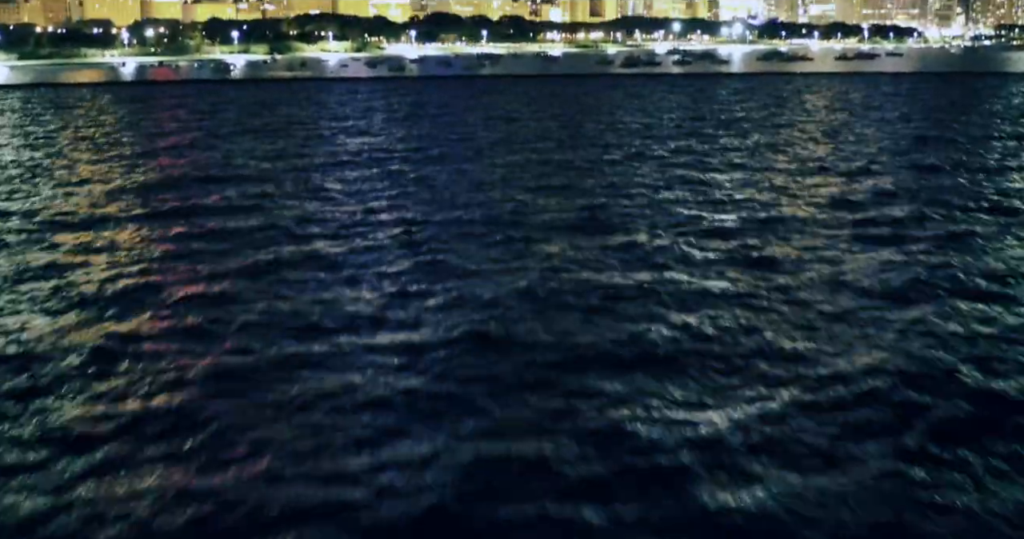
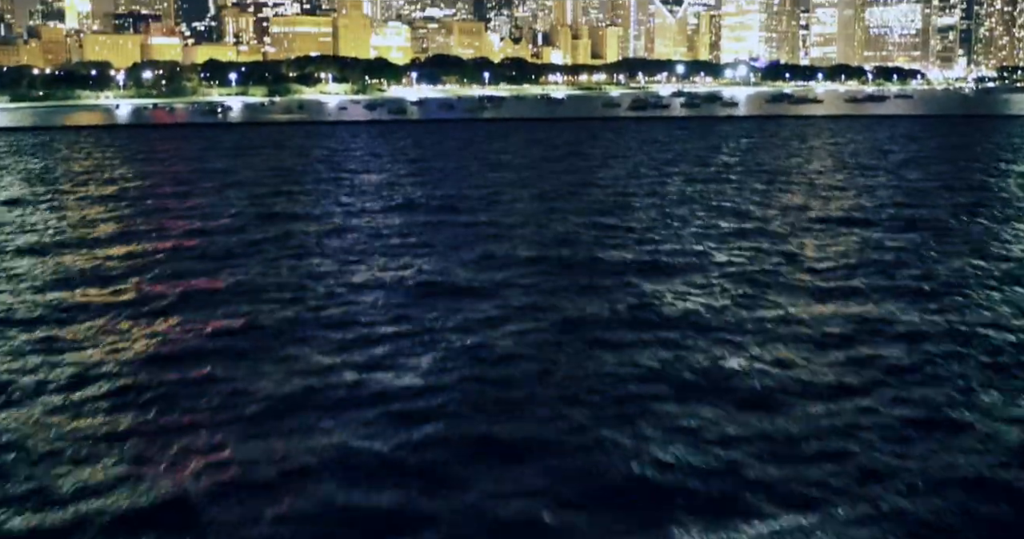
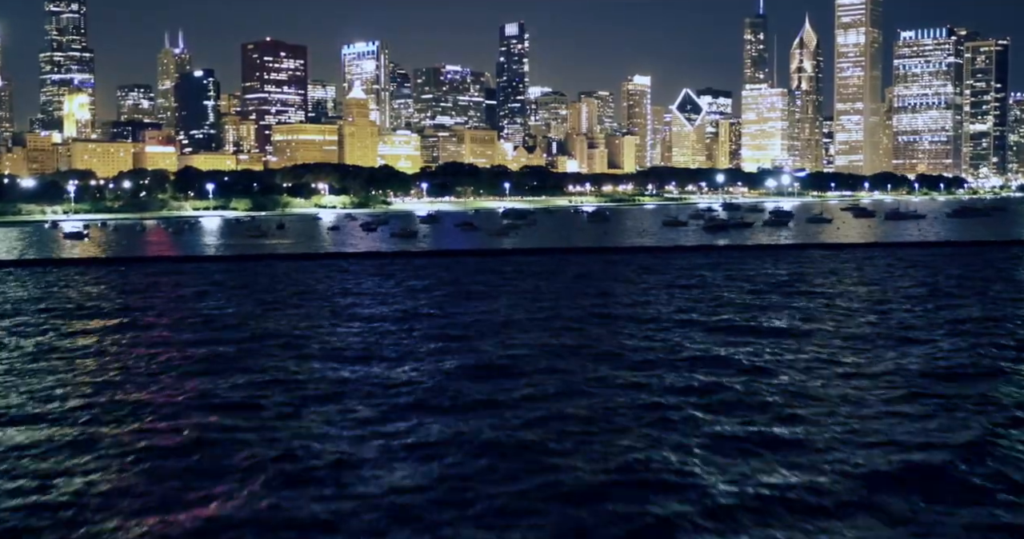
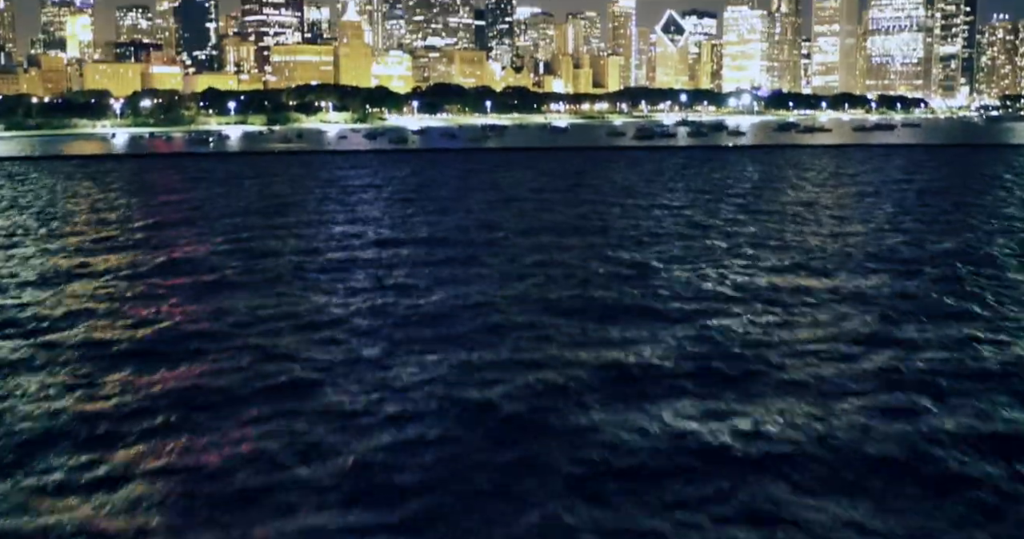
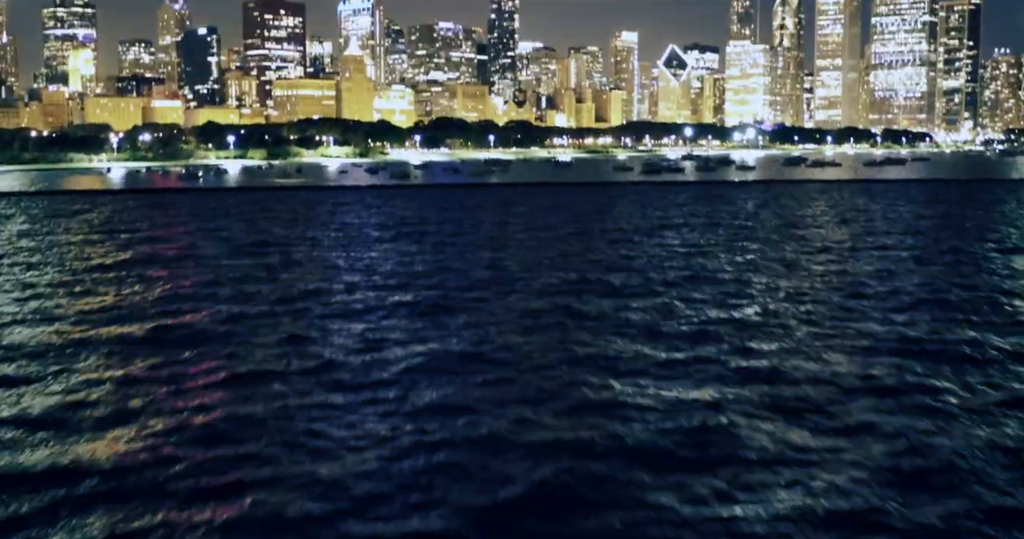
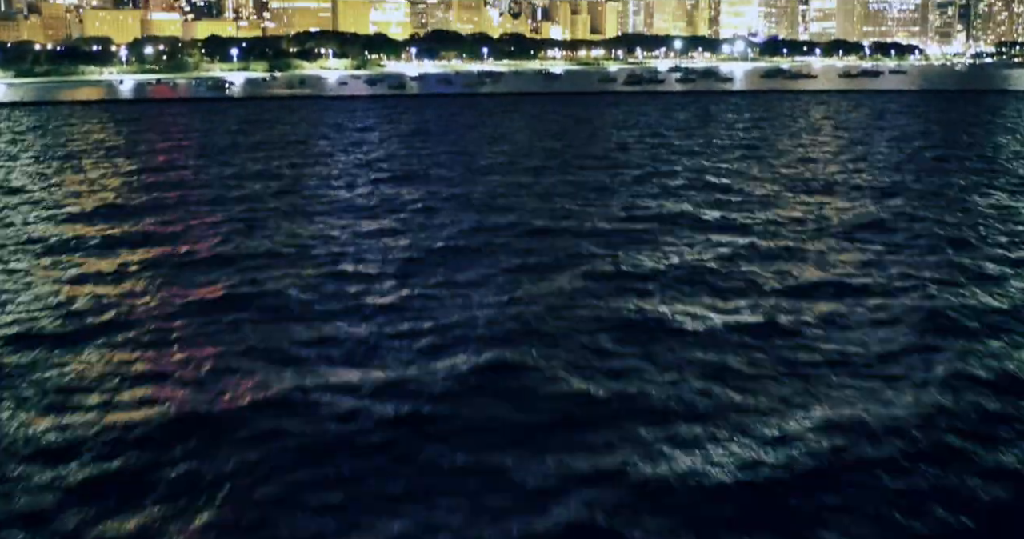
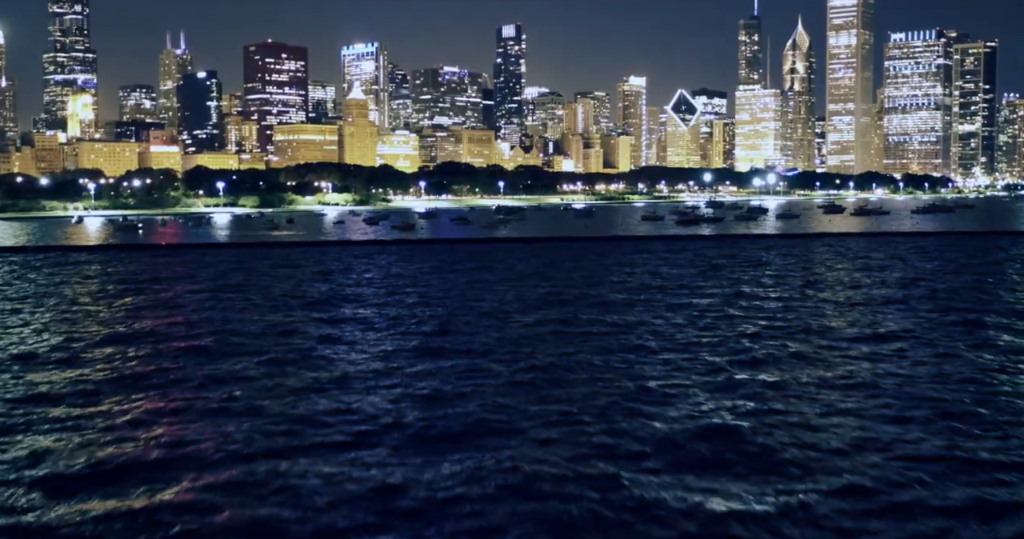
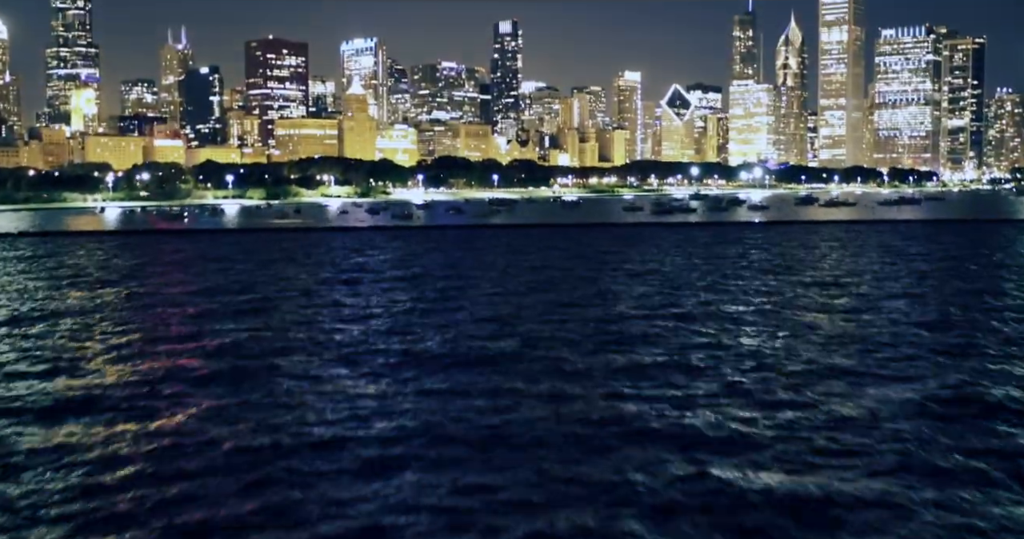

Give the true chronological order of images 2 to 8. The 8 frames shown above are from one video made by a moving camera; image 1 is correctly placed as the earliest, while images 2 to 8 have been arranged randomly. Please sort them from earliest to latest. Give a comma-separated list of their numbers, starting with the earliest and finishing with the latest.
6, 2, 4, 5, 8, 7, 3
